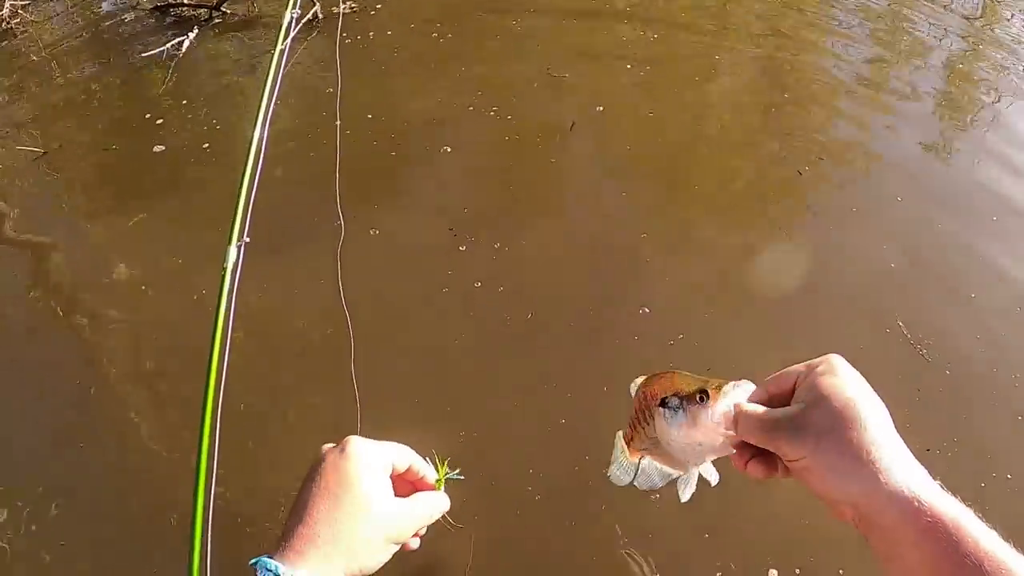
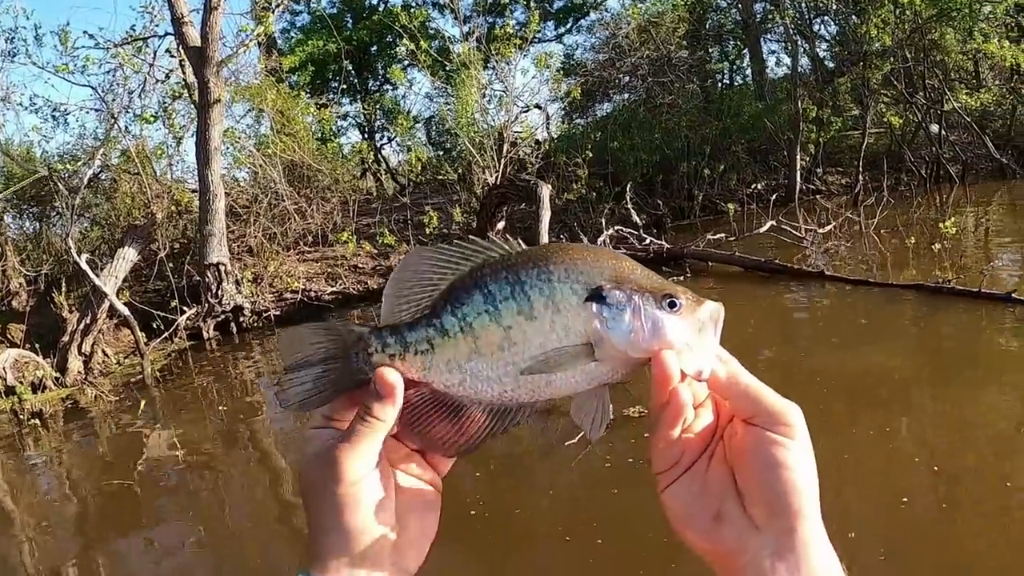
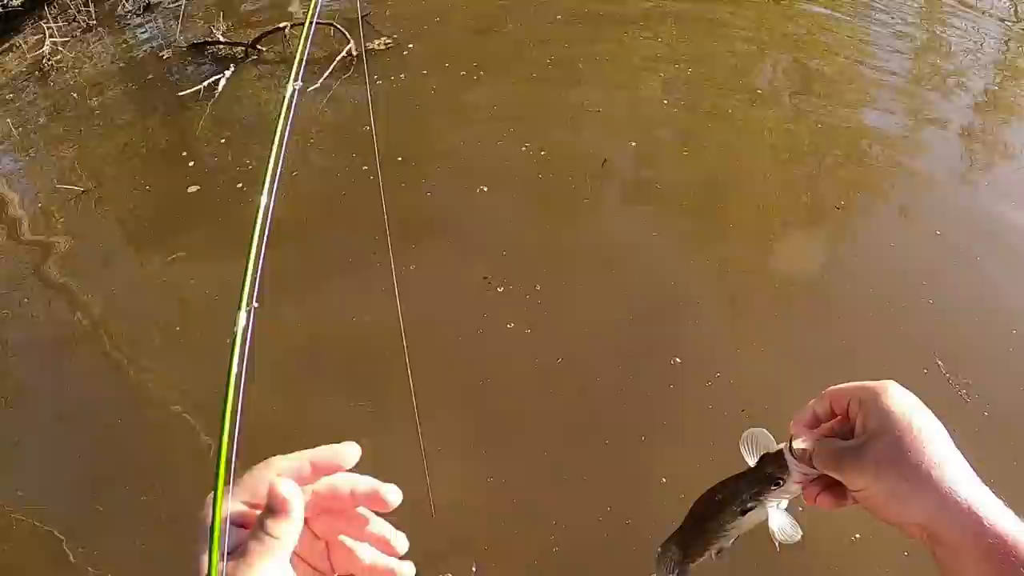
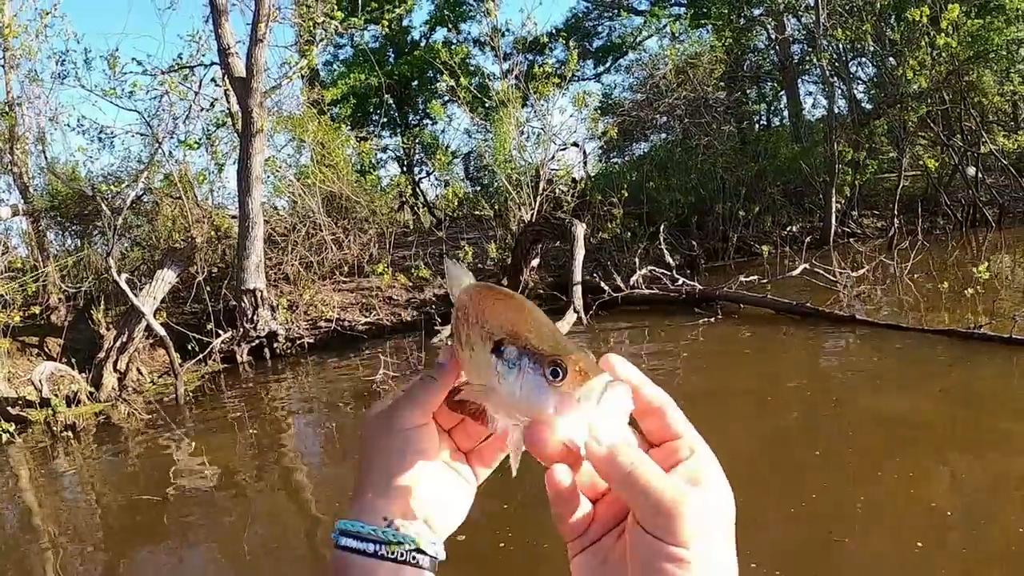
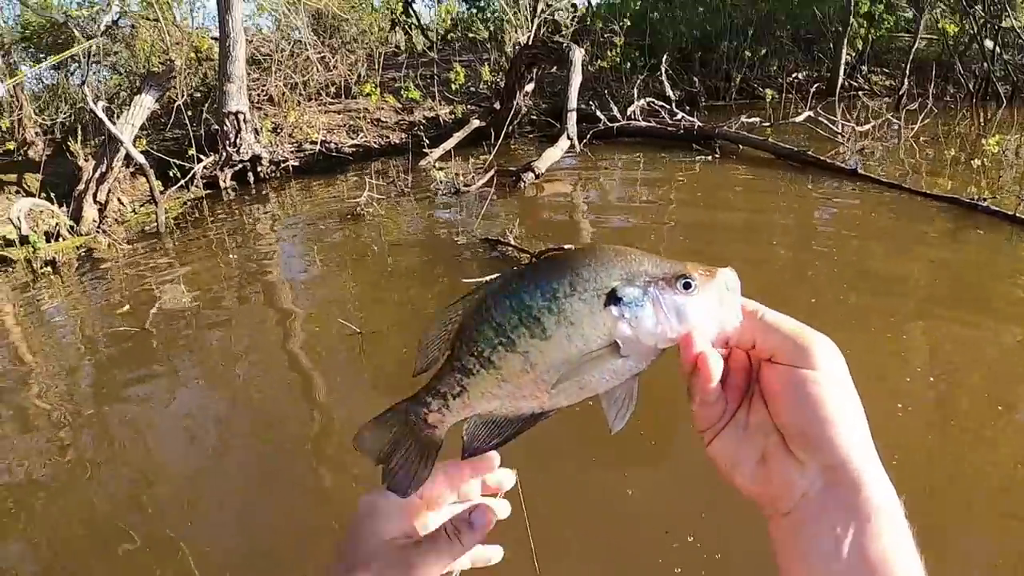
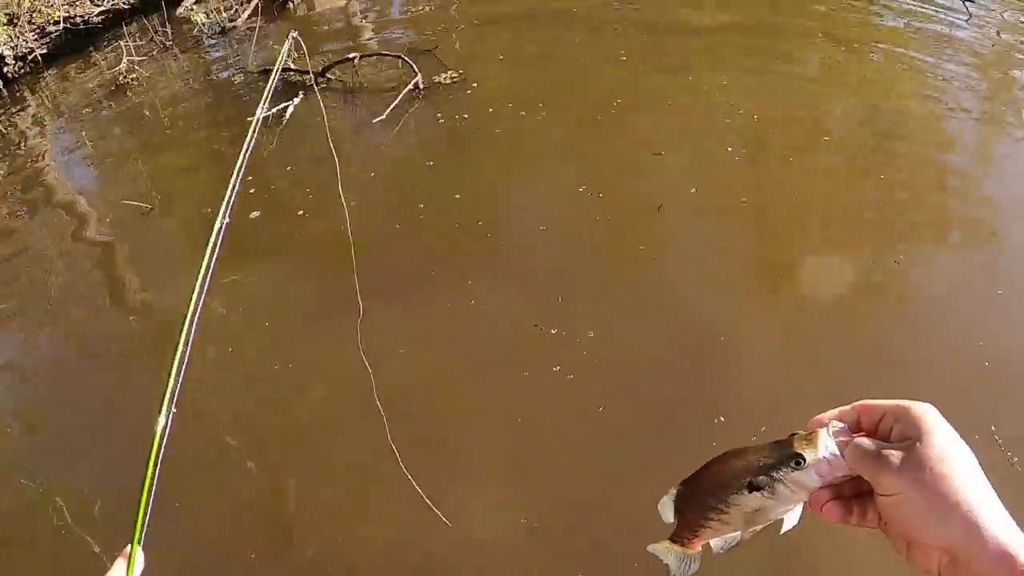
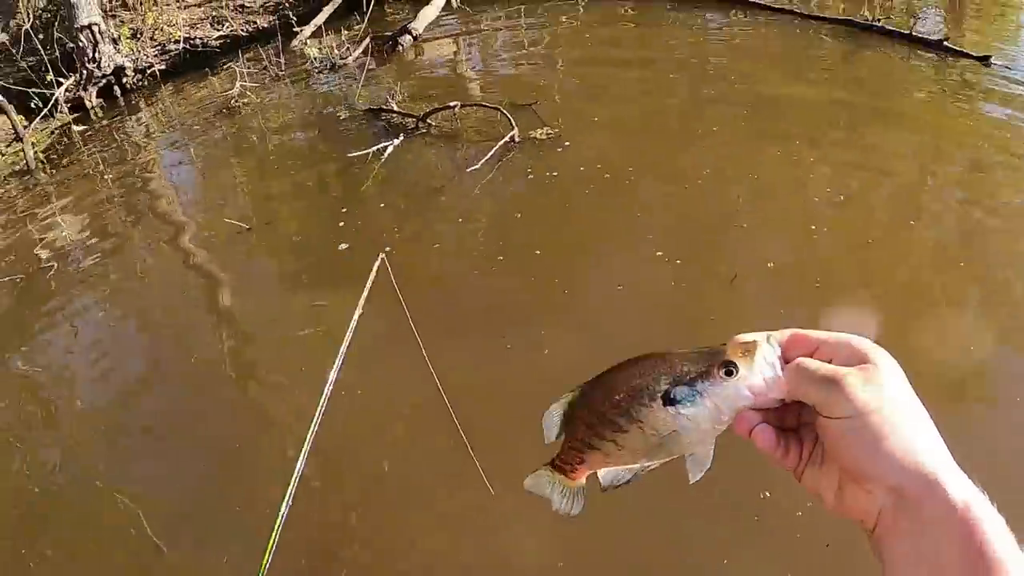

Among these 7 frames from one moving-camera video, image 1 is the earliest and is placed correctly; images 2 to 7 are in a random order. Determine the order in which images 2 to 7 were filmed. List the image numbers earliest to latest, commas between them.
3, 6, 7, 5, 4, 2
